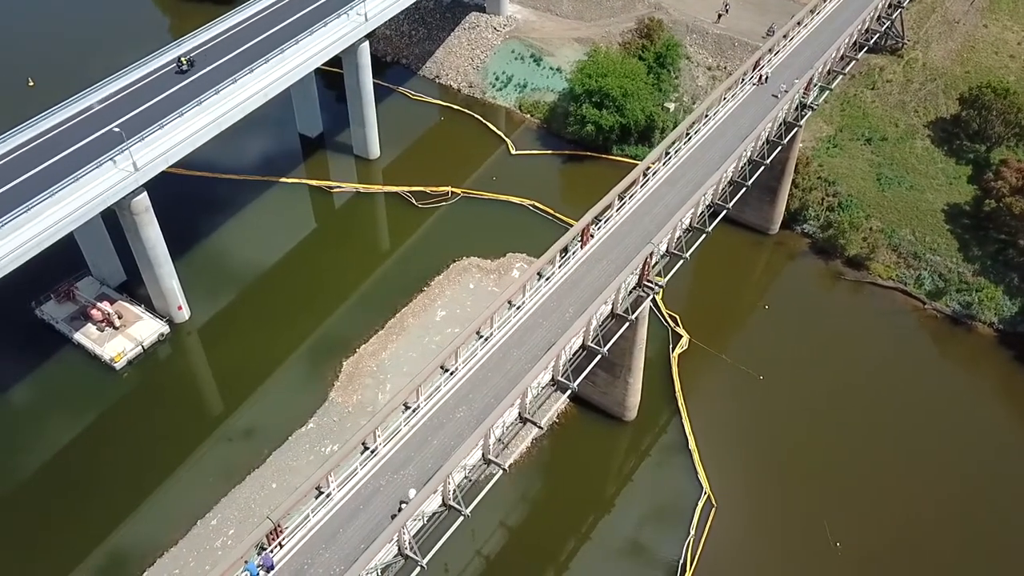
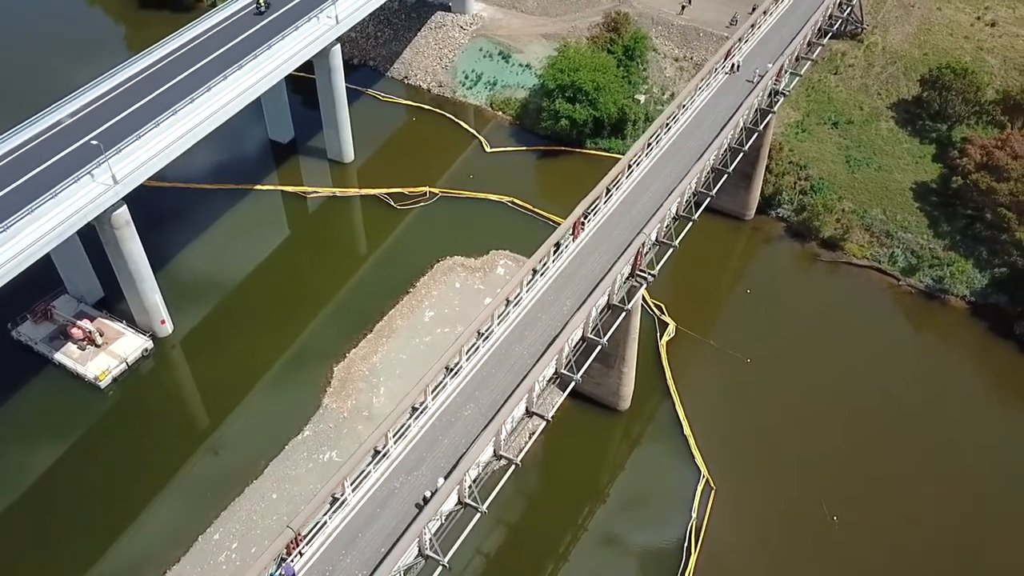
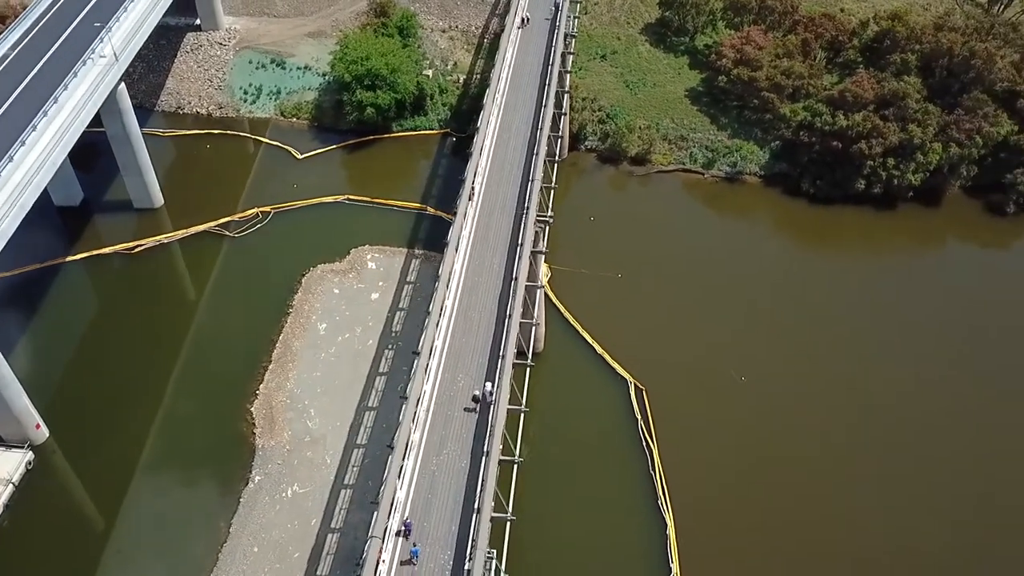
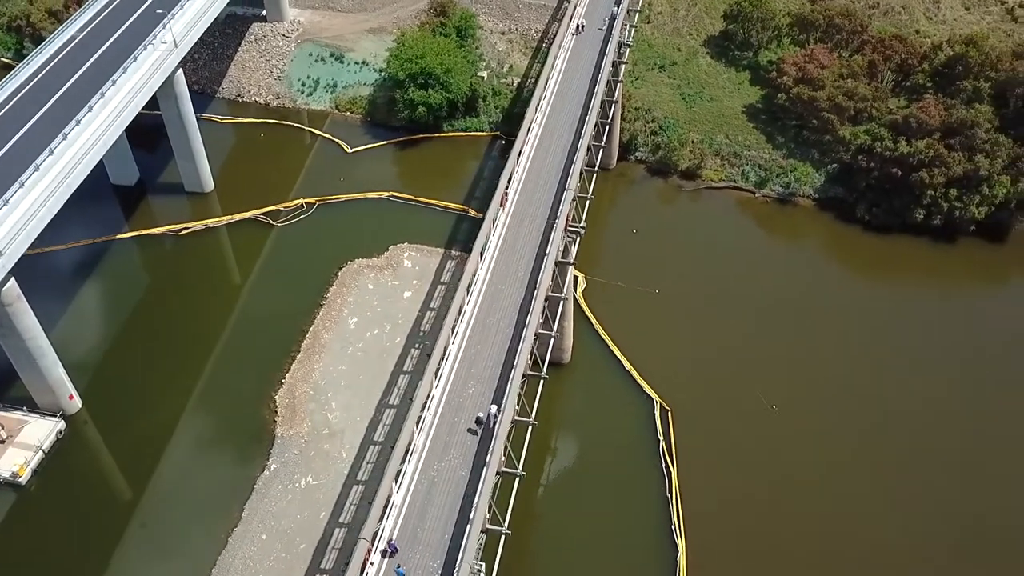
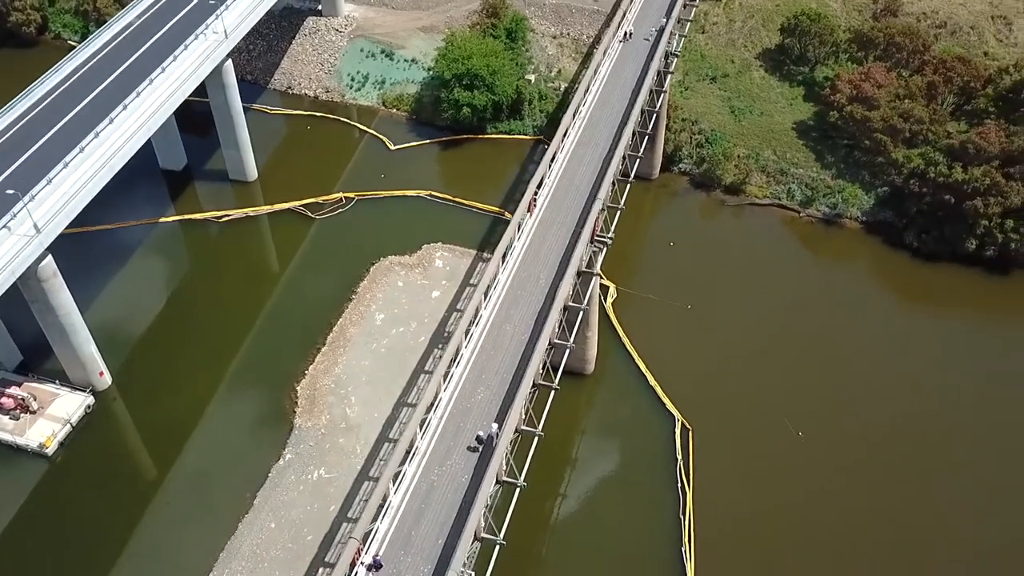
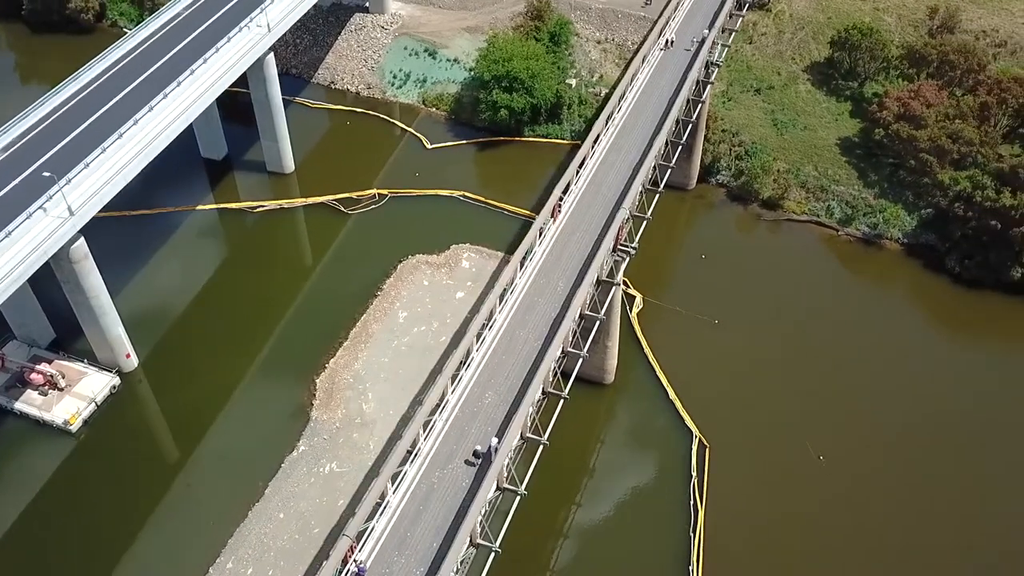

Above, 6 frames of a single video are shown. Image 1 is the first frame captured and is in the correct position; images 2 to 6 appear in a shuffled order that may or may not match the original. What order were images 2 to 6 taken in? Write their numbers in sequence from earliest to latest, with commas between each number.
2, 6, 5, 4, 3
